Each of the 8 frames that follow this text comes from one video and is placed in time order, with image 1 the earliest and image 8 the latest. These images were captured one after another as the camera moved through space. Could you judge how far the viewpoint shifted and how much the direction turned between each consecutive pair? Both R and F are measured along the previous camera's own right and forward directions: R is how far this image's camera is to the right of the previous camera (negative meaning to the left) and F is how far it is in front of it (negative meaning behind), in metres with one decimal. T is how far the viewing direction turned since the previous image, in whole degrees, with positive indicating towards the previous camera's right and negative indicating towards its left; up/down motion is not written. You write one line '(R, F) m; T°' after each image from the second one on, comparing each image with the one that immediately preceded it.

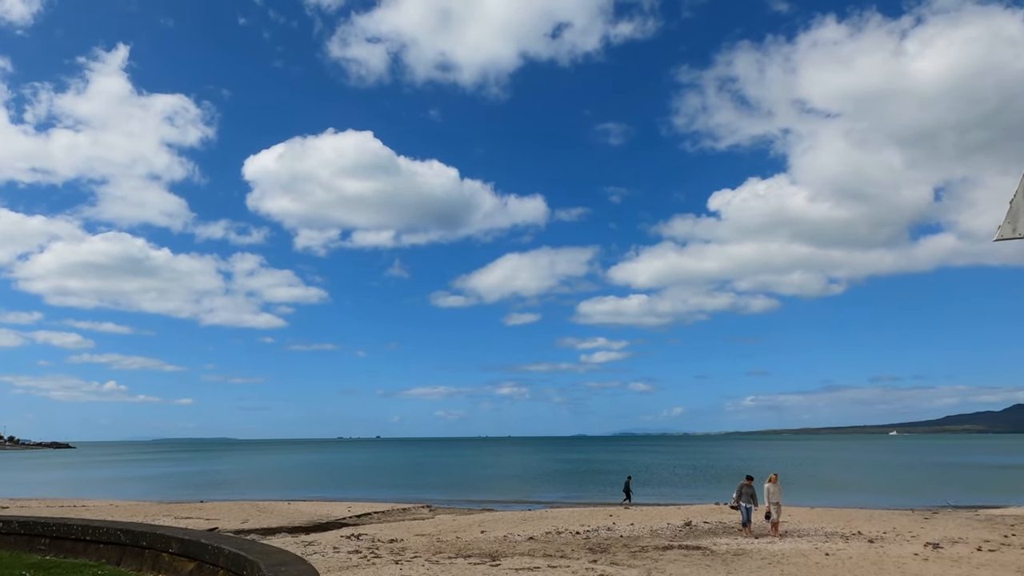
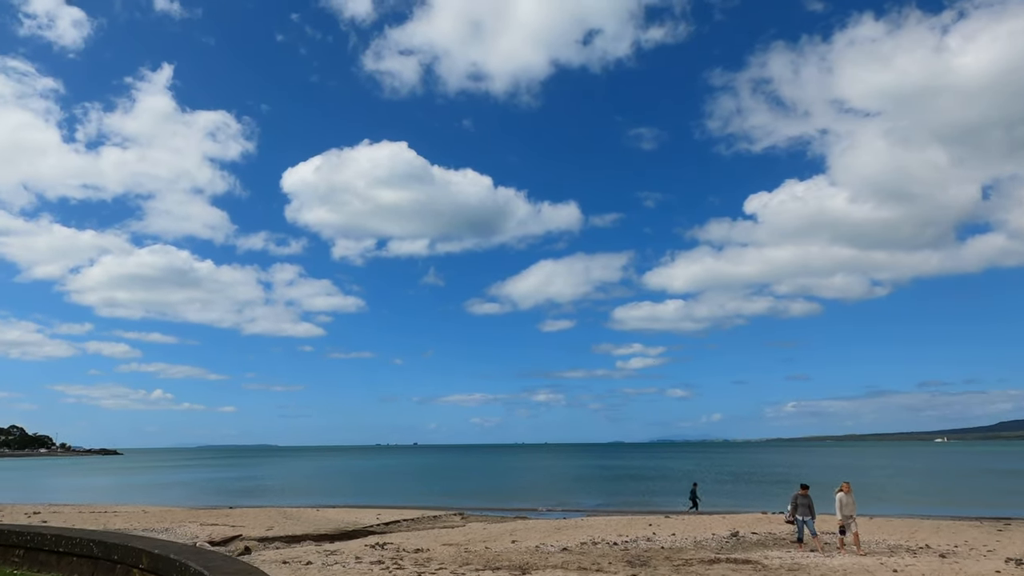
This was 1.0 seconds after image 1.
(0.0, +0.4) m; -3°
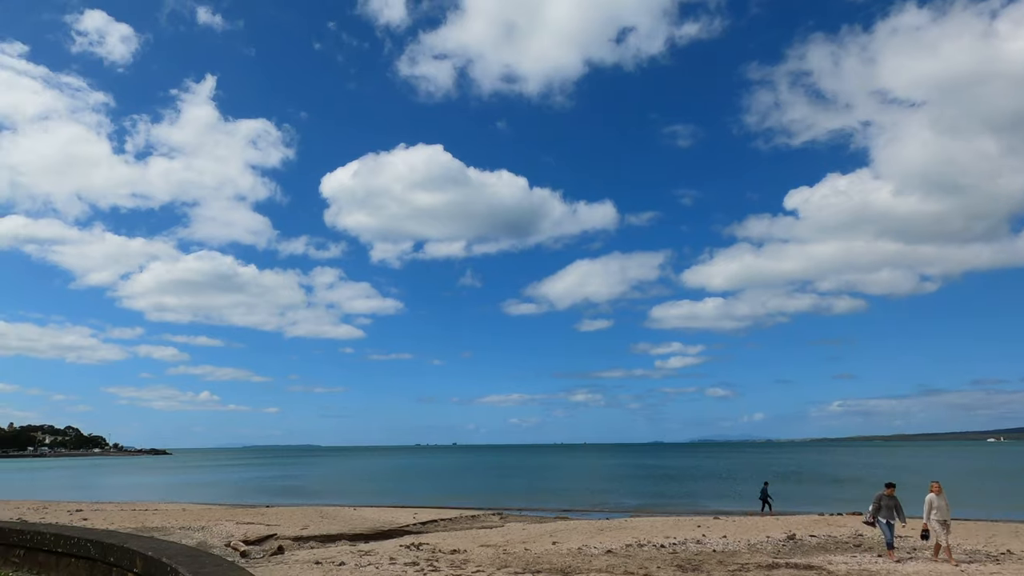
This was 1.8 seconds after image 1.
(0.0, +0.3) m; -3°
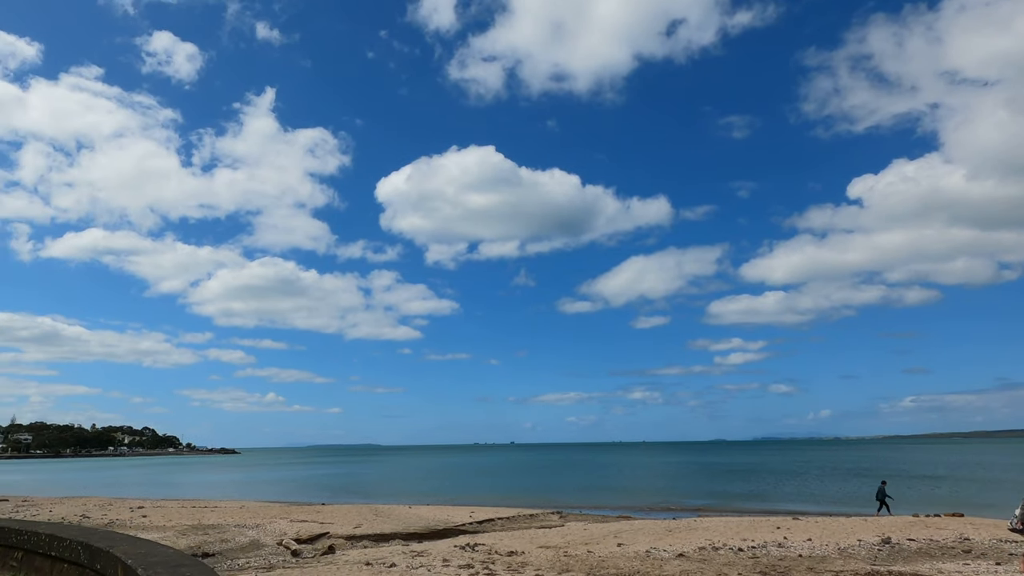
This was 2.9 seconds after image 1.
(0.0, +0.4) m; -5°
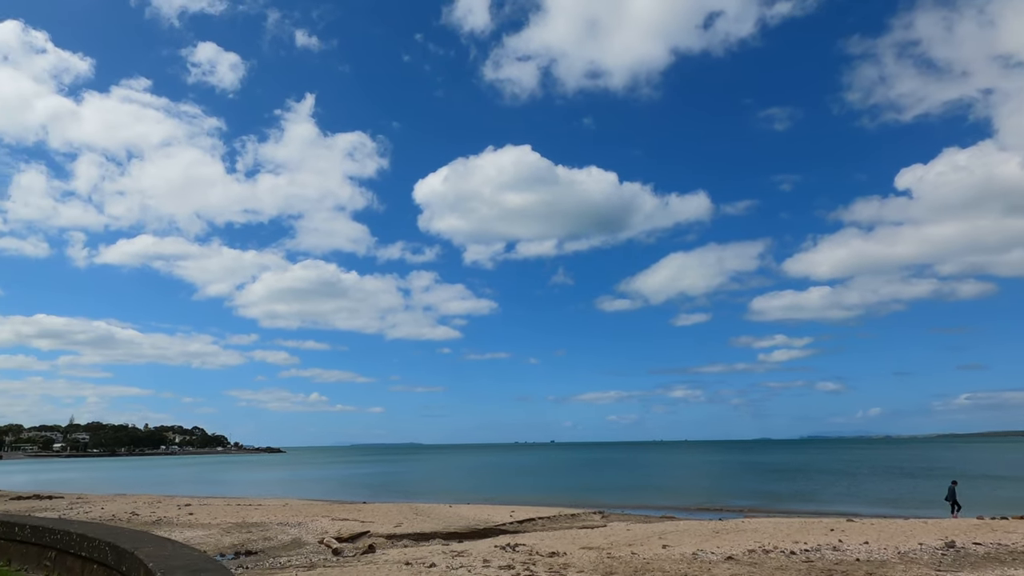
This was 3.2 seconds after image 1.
(0.0, +0.1) m; -3°
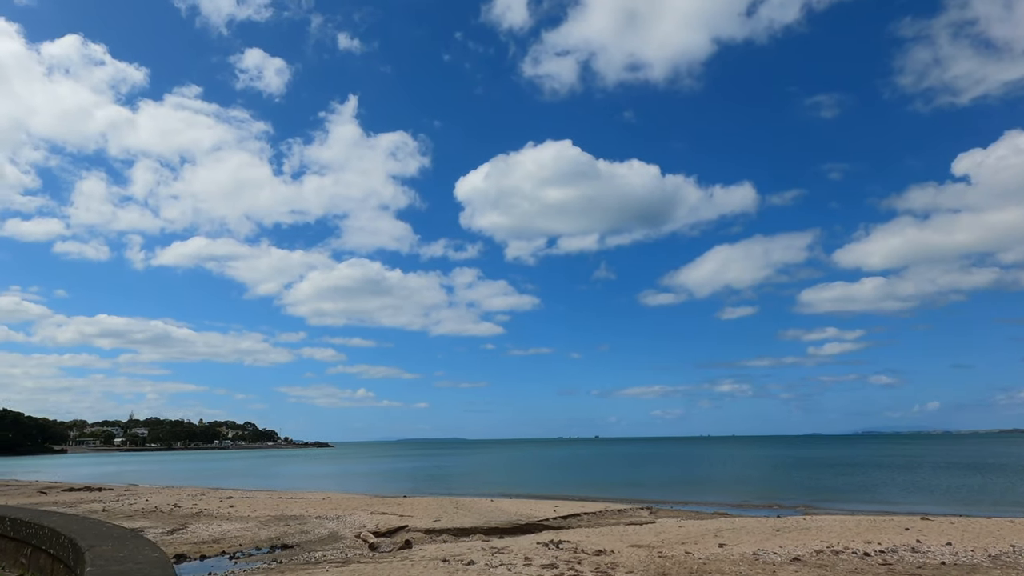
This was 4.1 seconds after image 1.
(0.0, +0.3) m; -4°
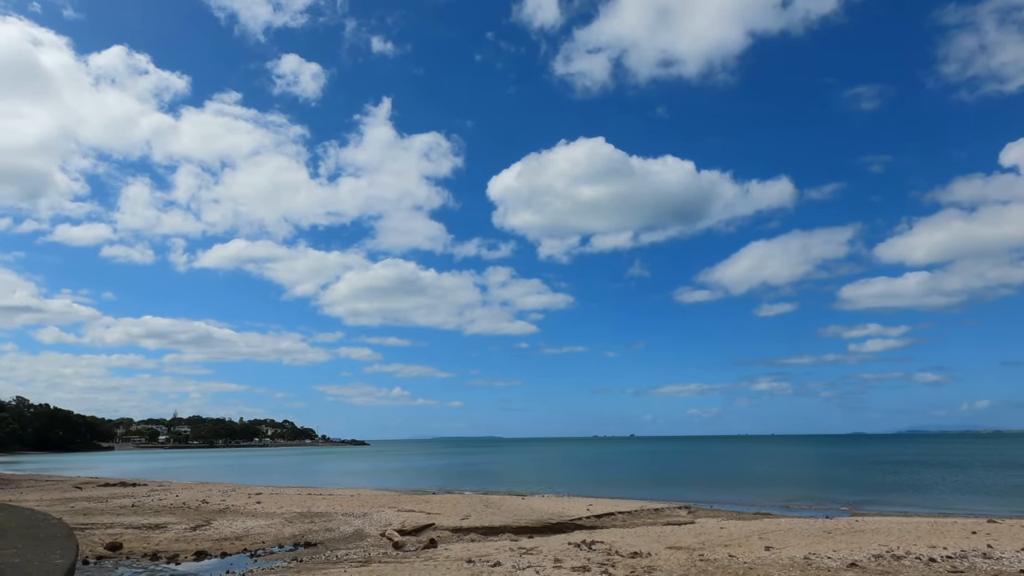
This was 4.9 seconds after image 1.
(0.0, +0.3) m; -3°
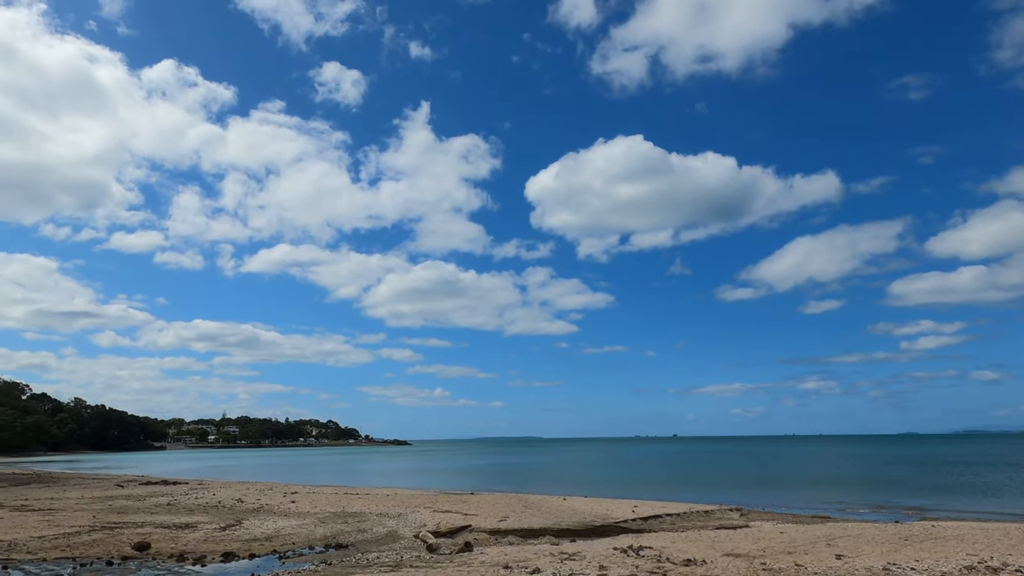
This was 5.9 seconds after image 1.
(0.0, +0.4) m; -3°
